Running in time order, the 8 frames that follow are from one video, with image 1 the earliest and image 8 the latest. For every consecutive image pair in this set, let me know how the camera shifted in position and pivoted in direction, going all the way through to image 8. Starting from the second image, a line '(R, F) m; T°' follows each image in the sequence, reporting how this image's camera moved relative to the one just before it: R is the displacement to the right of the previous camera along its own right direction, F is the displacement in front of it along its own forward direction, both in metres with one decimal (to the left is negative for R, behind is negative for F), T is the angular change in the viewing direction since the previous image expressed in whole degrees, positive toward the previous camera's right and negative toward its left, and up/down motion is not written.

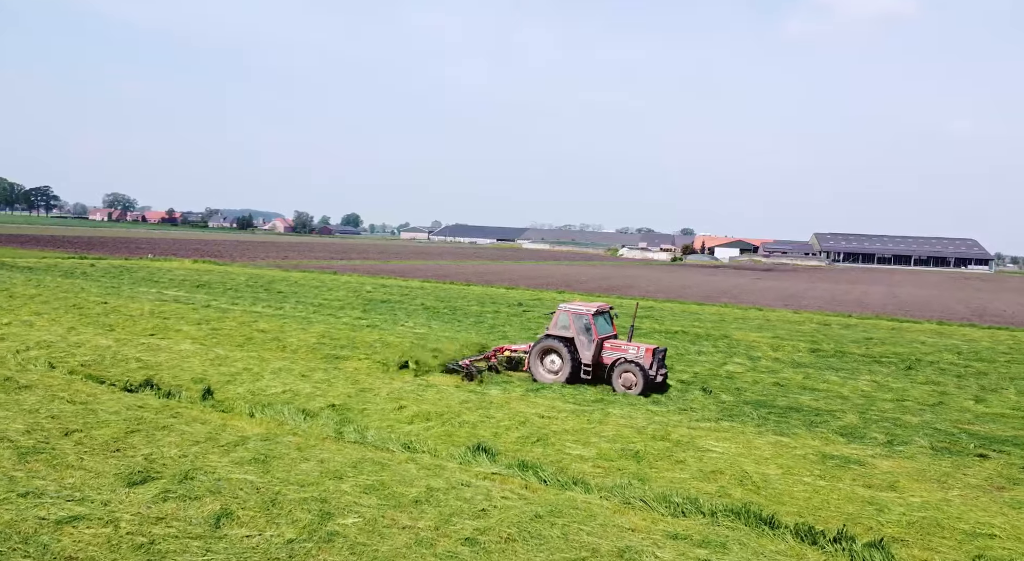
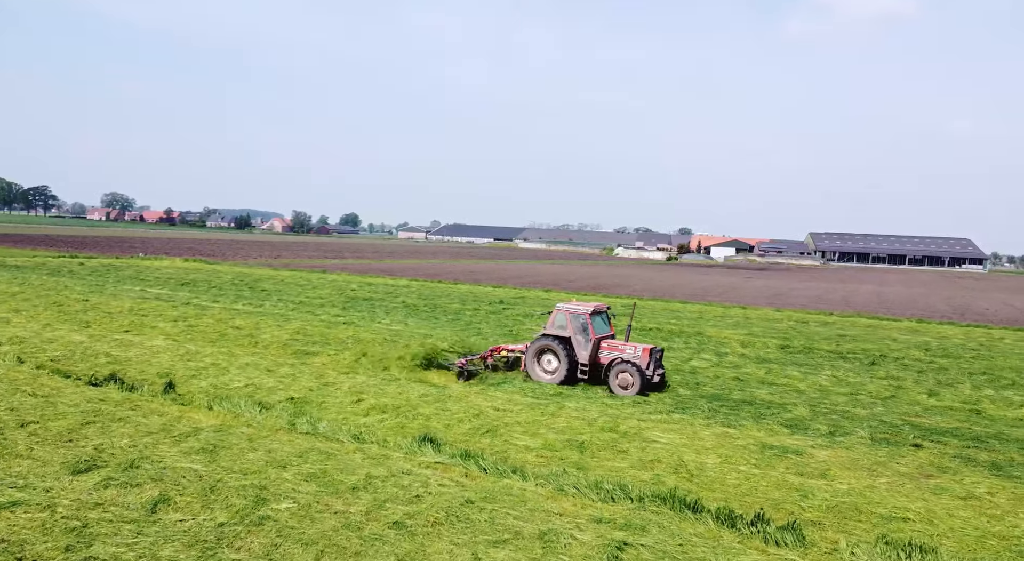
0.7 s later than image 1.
(+0.6, -0.2) m; +1°
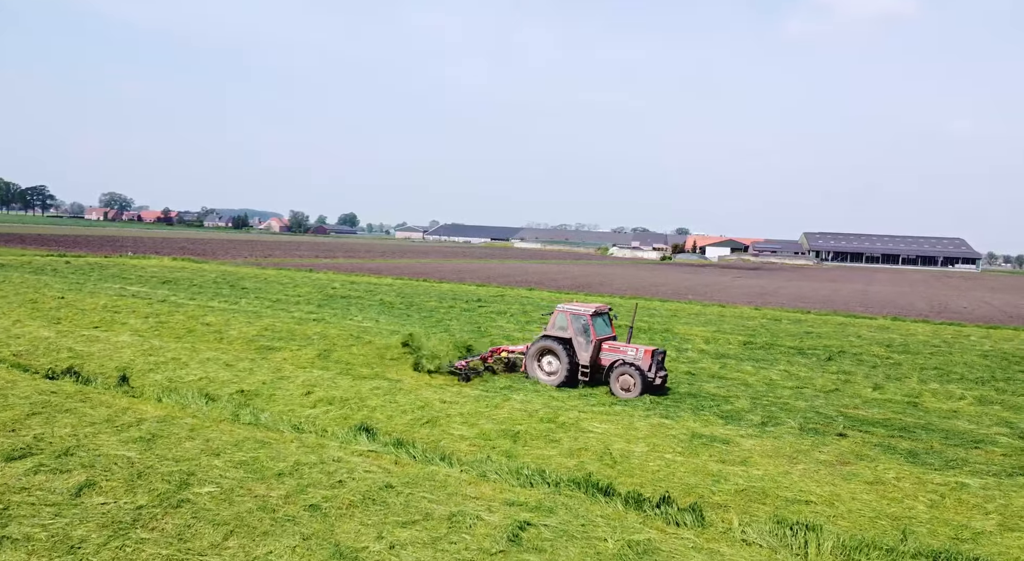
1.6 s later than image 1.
(+0.7, -0.3) m; +1°
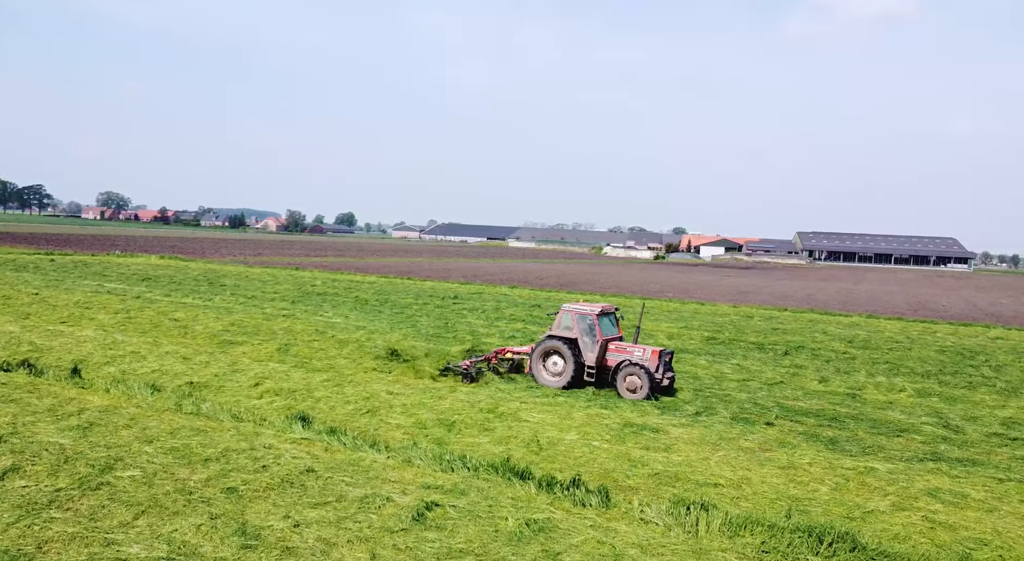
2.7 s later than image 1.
(+0.7, -0.3) m; +1°
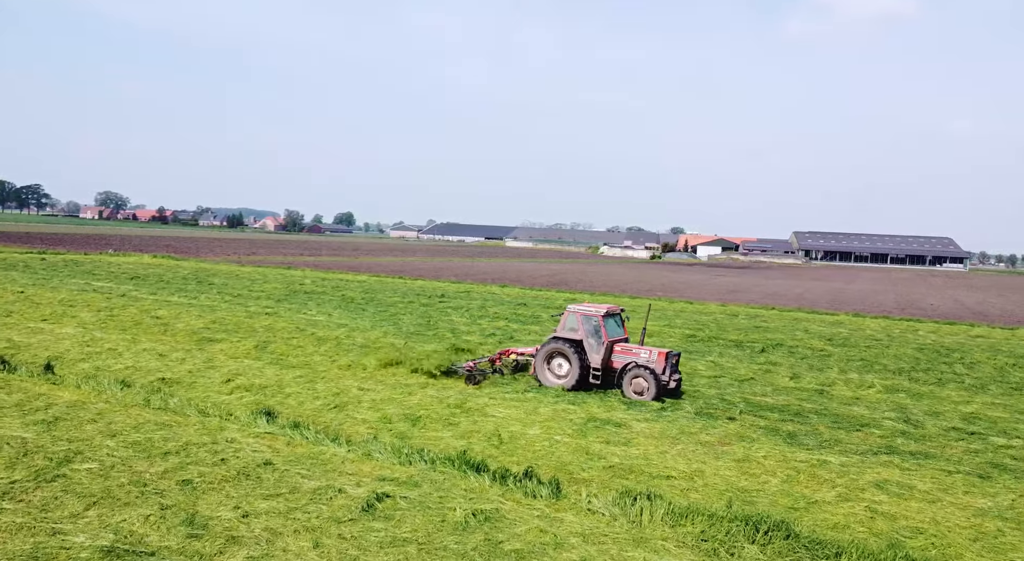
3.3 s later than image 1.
(+0.4, -0.1) m; 0°
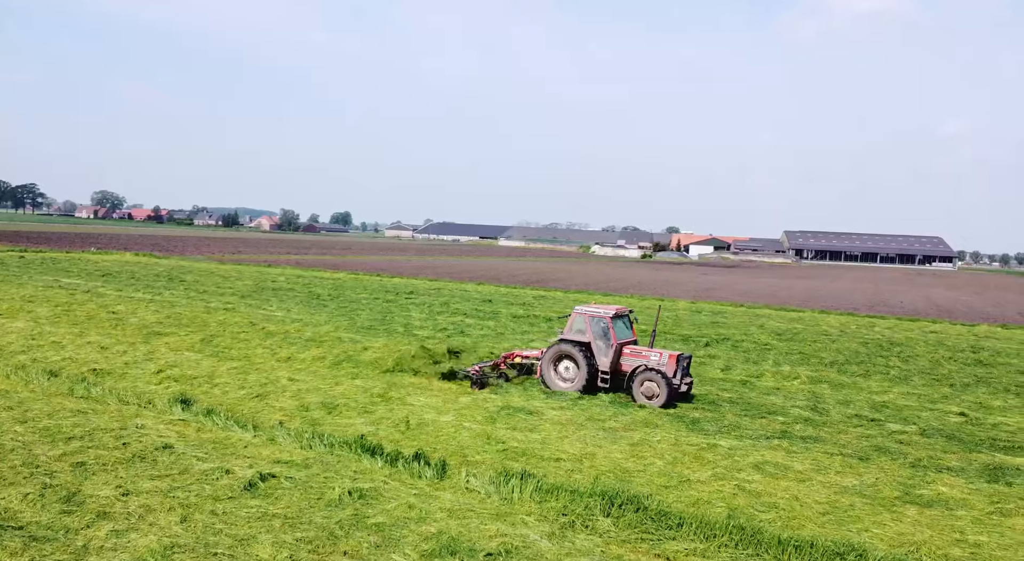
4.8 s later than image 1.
(+0.9, -0.3) m; +1°
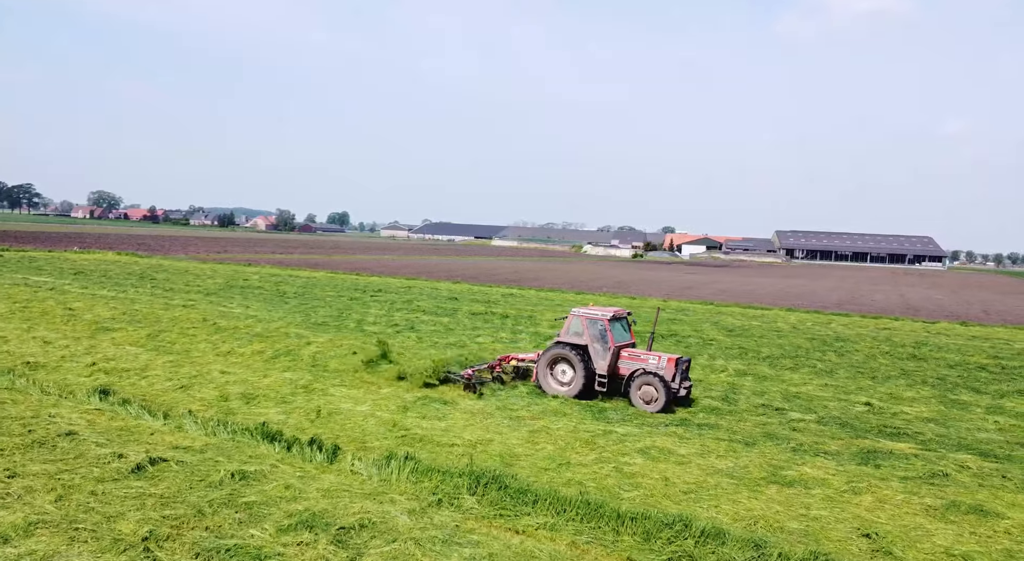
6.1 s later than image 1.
(+1.0, -0.3) m; +1°
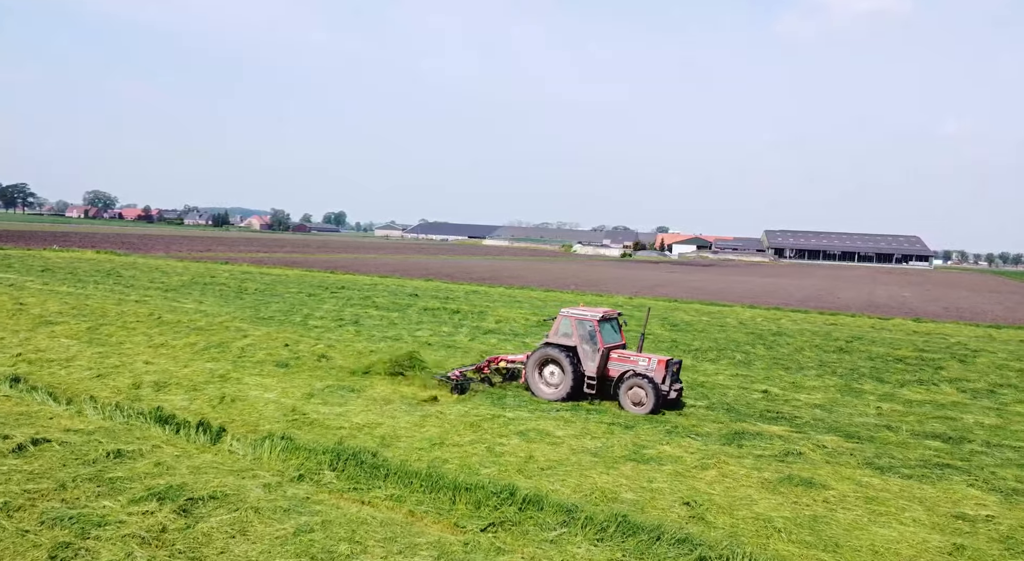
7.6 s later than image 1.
(+1.1, -0.4) m; +1°
